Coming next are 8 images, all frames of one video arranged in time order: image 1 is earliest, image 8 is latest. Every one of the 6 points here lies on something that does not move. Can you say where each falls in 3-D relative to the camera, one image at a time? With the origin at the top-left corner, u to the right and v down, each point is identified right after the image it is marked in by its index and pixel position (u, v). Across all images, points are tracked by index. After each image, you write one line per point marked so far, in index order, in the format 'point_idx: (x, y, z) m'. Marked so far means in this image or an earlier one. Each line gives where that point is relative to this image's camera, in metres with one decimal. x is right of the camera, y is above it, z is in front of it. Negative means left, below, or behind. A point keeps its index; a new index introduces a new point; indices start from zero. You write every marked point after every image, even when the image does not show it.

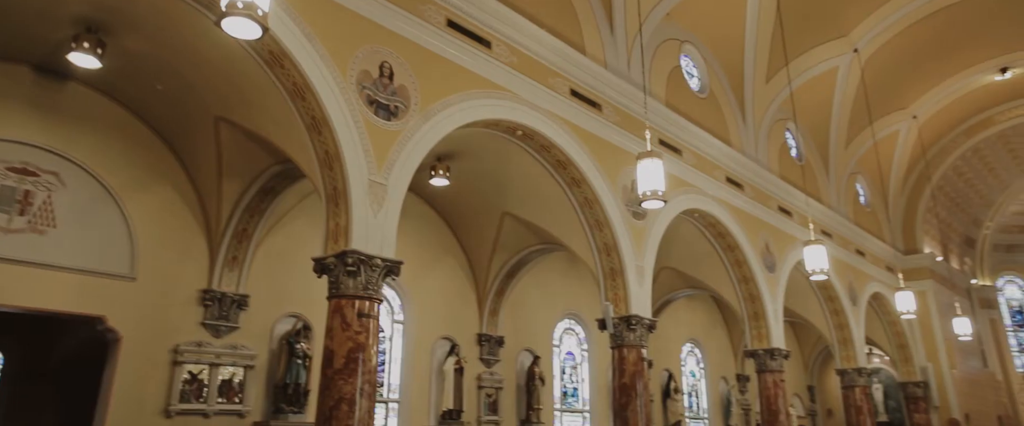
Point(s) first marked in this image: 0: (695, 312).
0: (+5.2, -2.9, +18.5) m
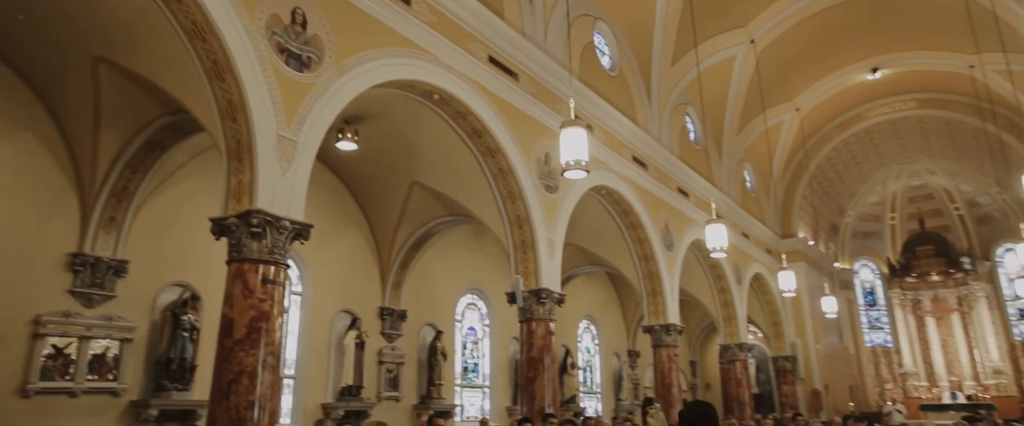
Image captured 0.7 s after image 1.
0: (+2.3, -2.2, +18.9) m
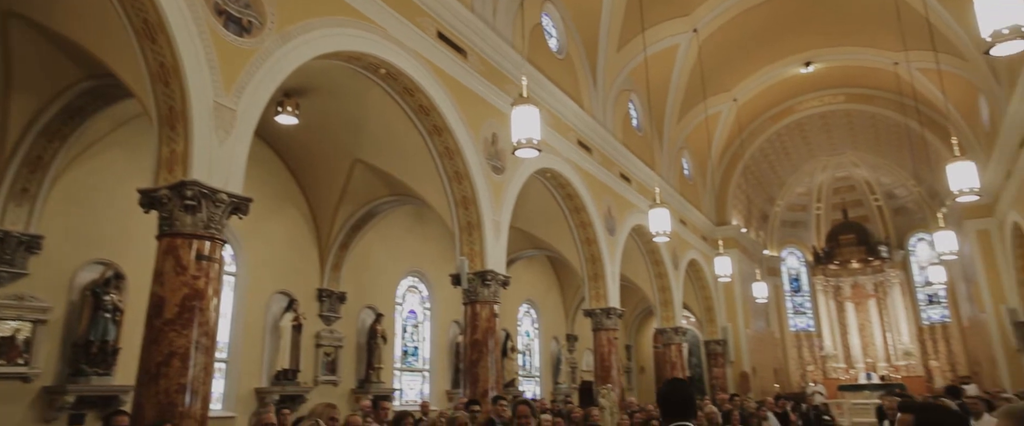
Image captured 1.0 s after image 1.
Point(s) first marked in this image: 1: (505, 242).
0: (+0.5, -1.8, +19.0) m
1: (-0.1, -0.5, +9.8) m
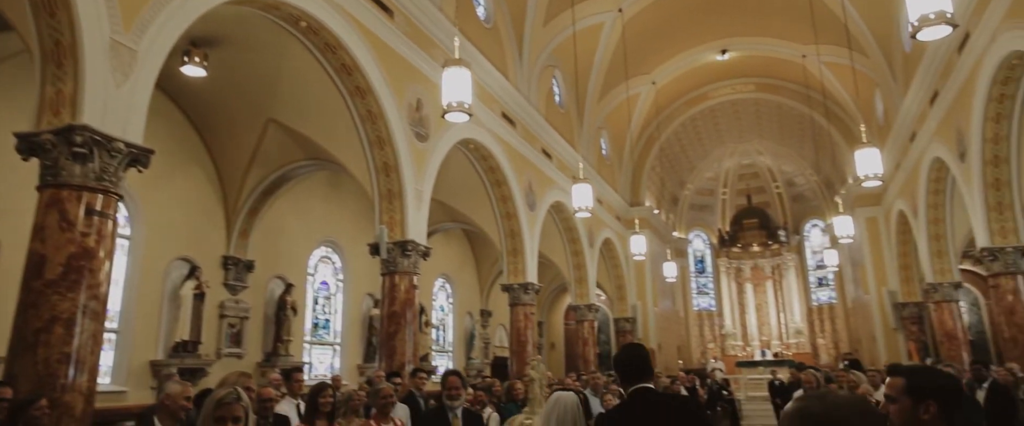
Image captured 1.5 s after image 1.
0: (-1.9, -1.0, +18.7) m
1: (-1.3, 0.0, +9.5) m
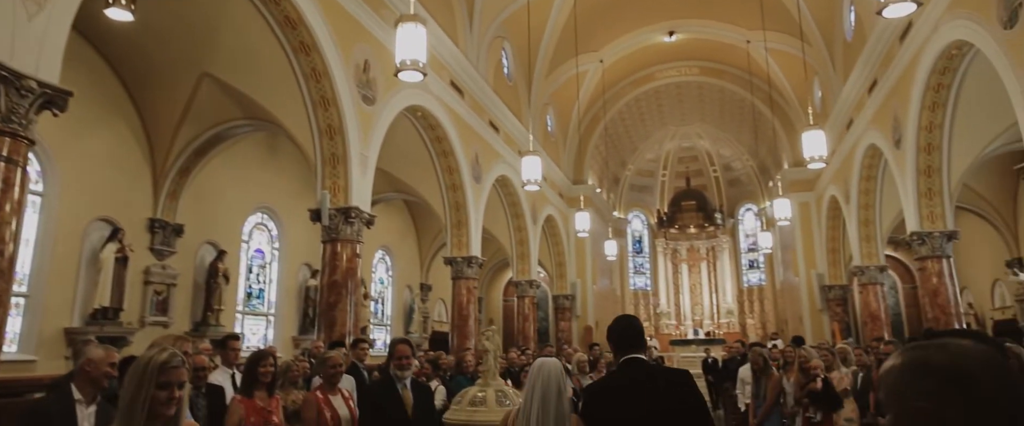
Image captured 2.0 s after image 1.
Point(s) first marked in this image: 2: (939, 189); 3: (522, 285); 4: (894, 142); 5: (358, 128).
0: (-3.5, -0.2, +18.3) m
1: (-2.0, +0.5, +9.1) m
2: (+6.5, +0.4, +9.7) m
3: (+0.3, -2.0, +17.8) m
4: (+6.4, +1.2, +10.8) m
5: (-2.1, +1.2, +8.9) m
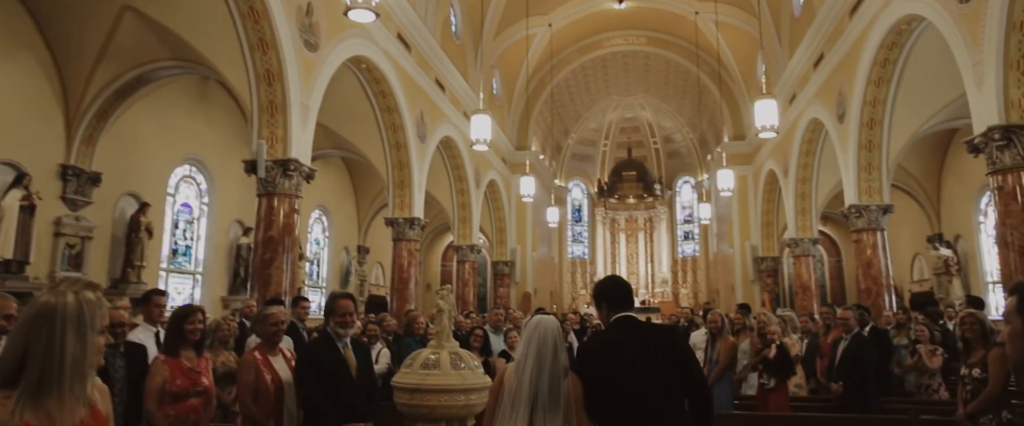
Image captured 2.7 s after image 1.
0: (-5.1, +1.0, +17.6) m
1: (-2.7, +1.1, +8.6) m
2: (+5.7, +0.8, +10.0) m
3: (-1.3, -1.0, +17.5) m
4: (+5.6, +1.6, +11.0) m
5: (-2.8, +1.8, +8.3) m
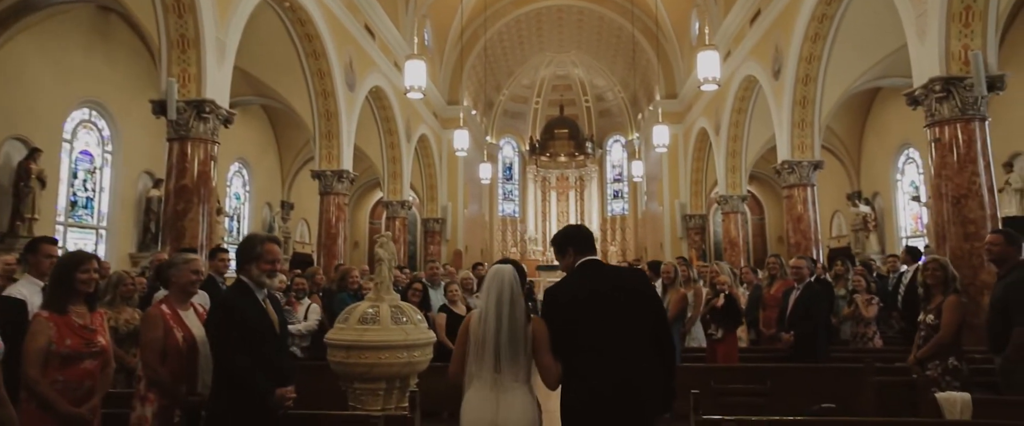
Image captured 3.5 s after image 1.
0: (-6.8, +2.2, +16.5) m
1: (-3.4, +1.7, +7.8) m
2: (+4.7, +1.5, +10.1) m
3: (-3.1, +0.2, +16.9) m
4: (+4.5, +2.4, +11.1) m
5: (-3.5, +2.4, +7.5) m
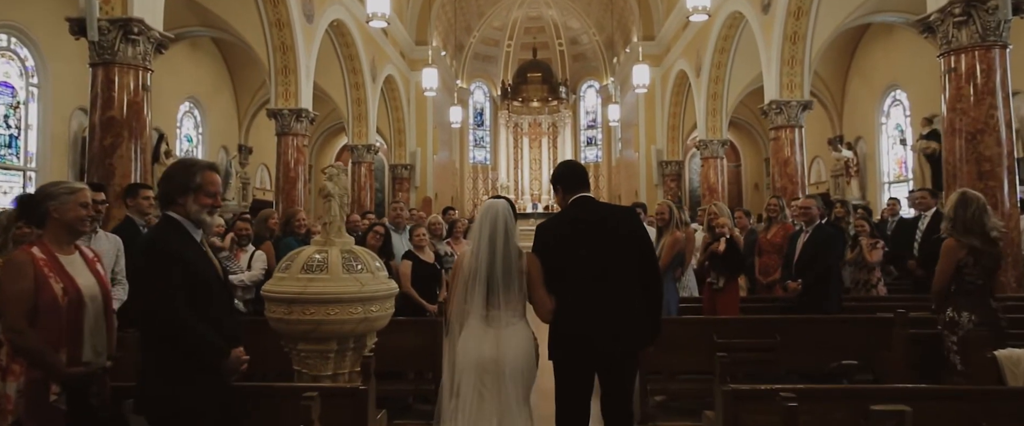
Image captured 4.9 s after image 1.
0: (-7.5, +3.5, +15.3) m
1: (-3.7, +2.4, +6.9) m
2: (+4.3, +2.3, +9.6) m
3: (-3.8, +1.6, +16.1) m
4: (+4.0, +3.3, +10.4) m
5: (-3.8, +3.0, +6.5) m
